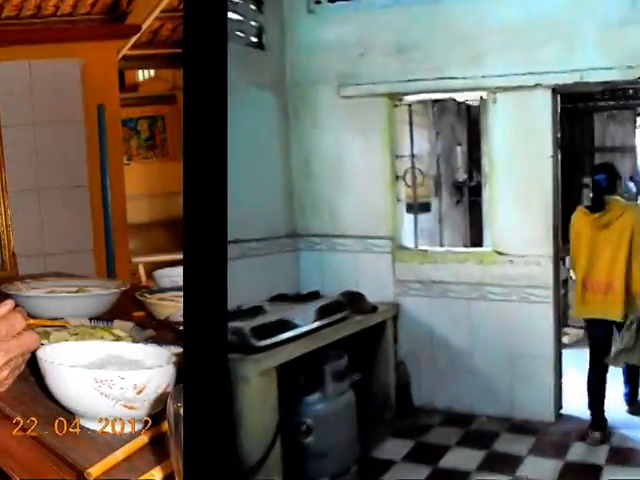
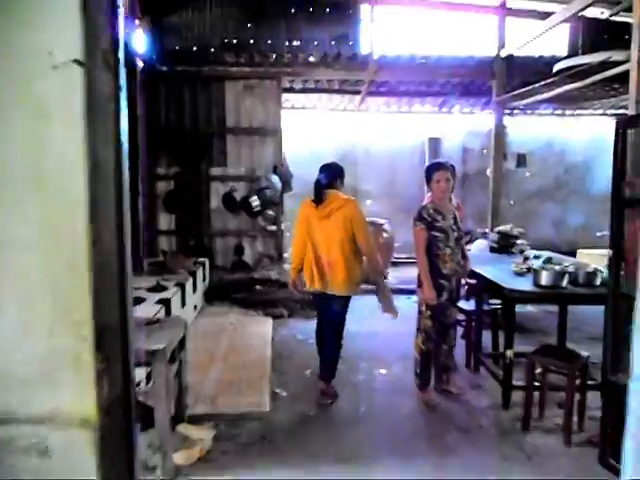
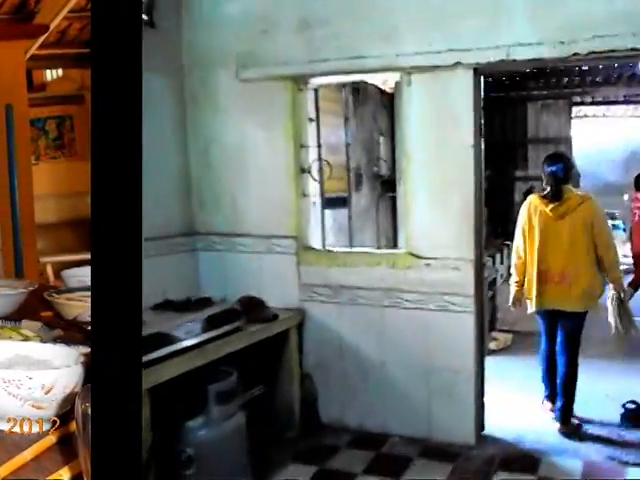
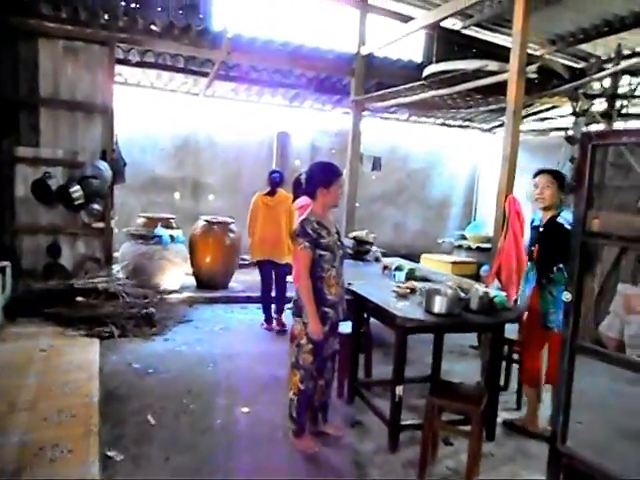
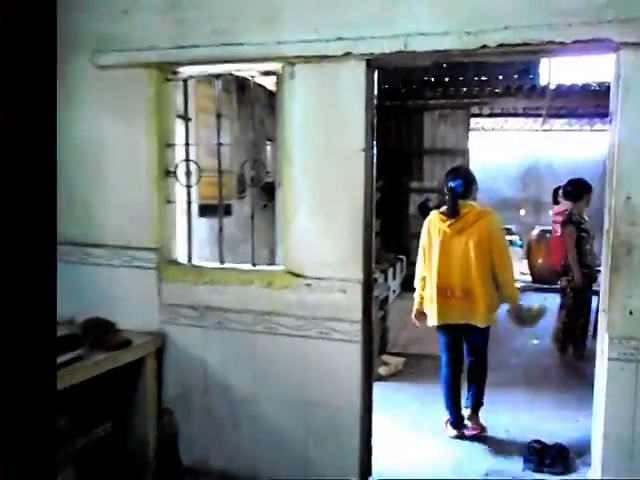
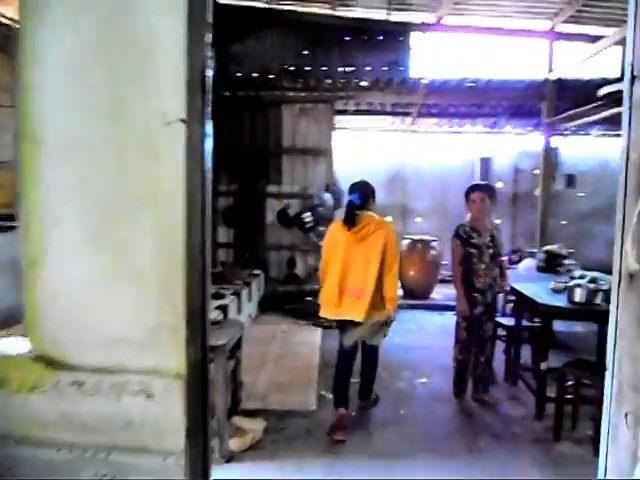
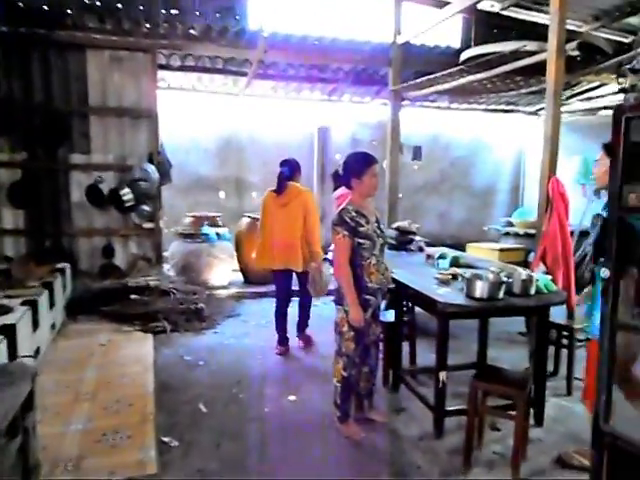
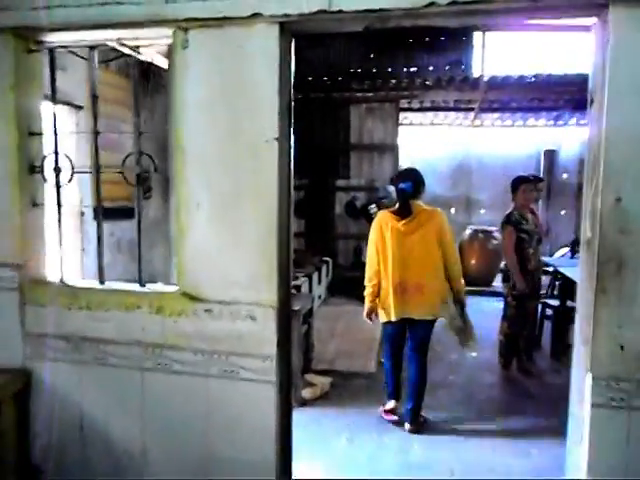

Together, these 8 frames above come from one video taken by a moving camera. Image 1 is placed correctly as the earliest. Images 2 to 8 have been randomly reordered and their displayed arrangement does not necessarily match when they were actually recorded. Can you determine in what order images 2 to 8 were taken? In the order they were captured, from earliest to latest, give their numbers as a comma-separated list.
3, 5, 8, 6, 2, 7, 4
